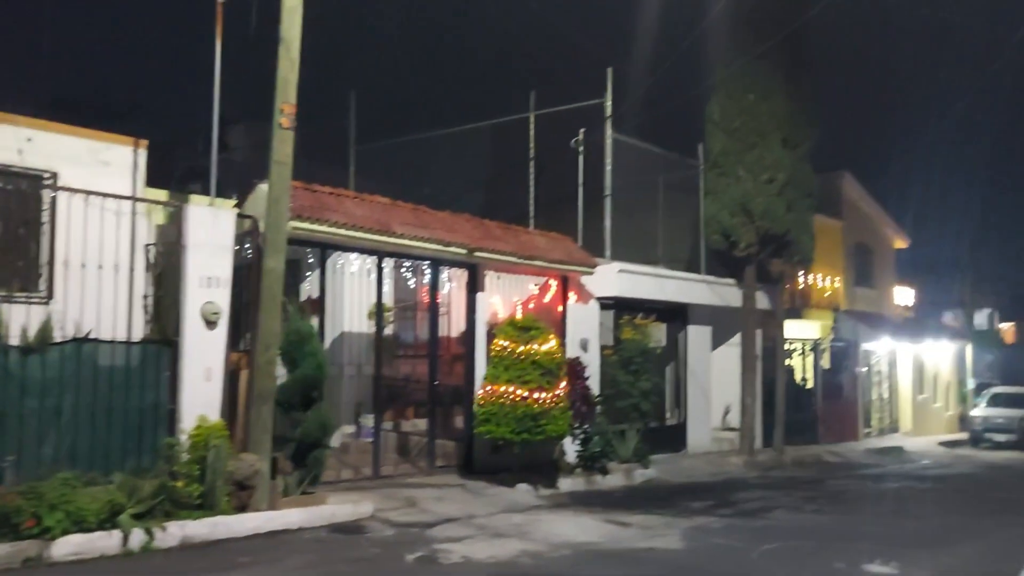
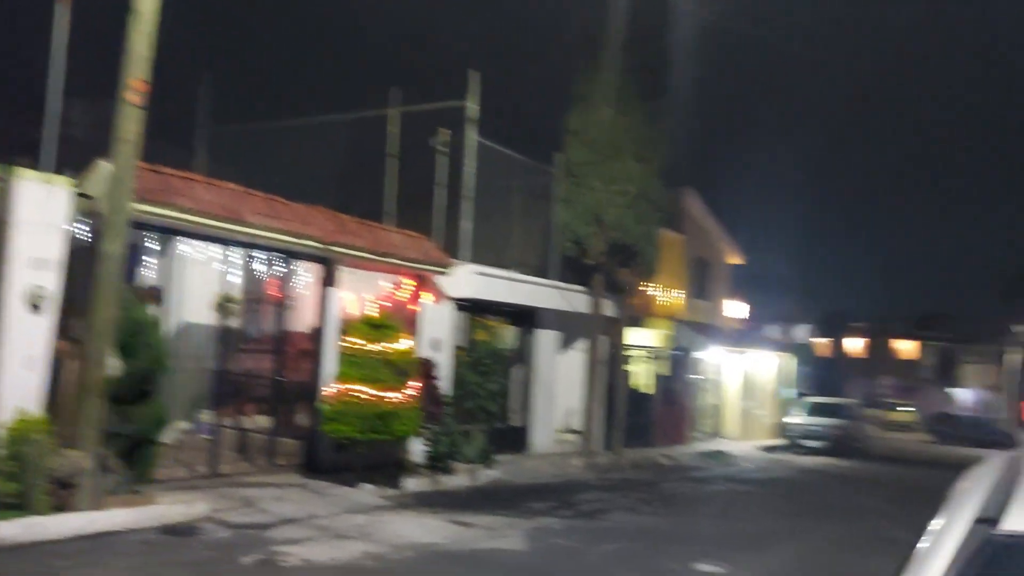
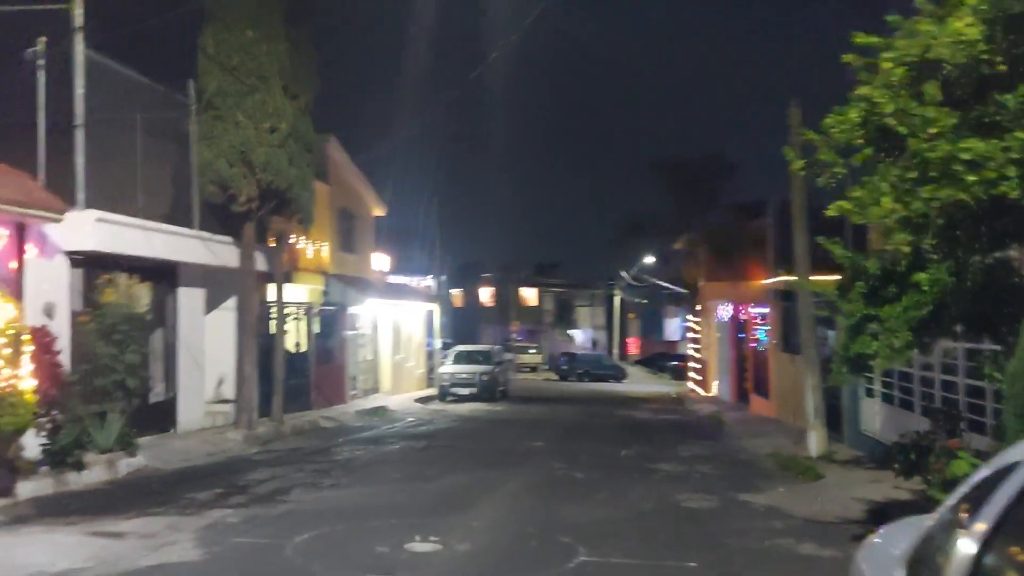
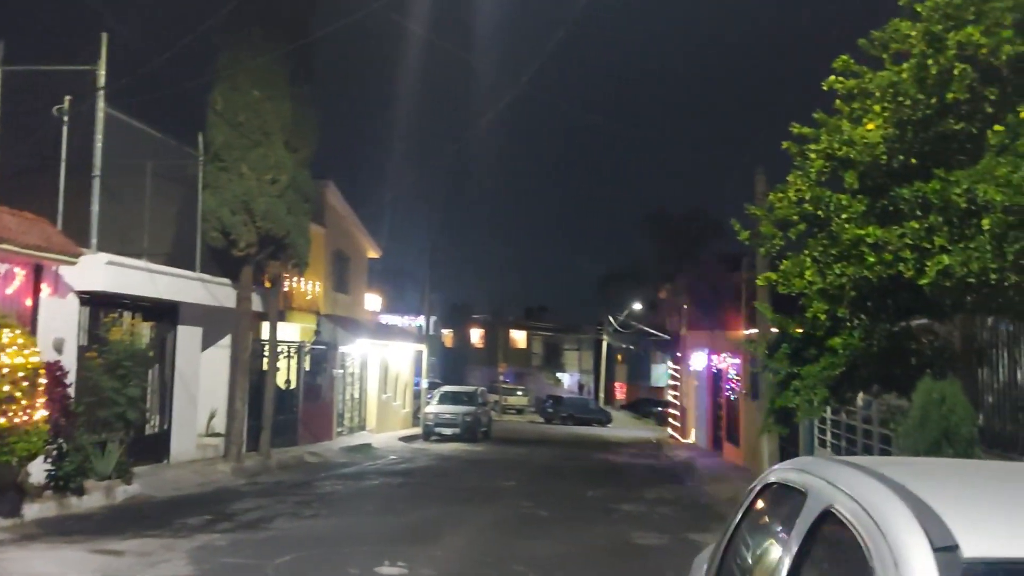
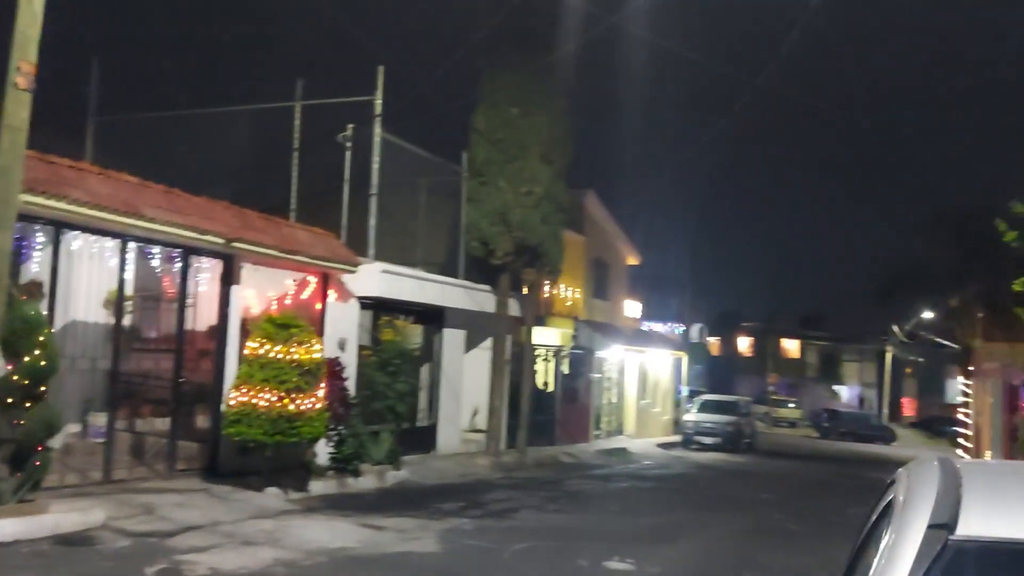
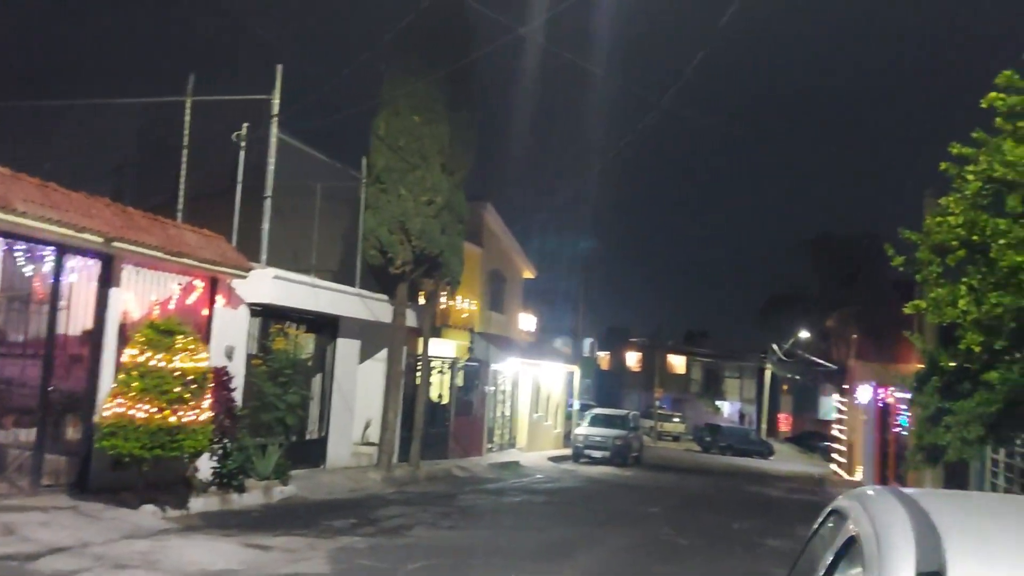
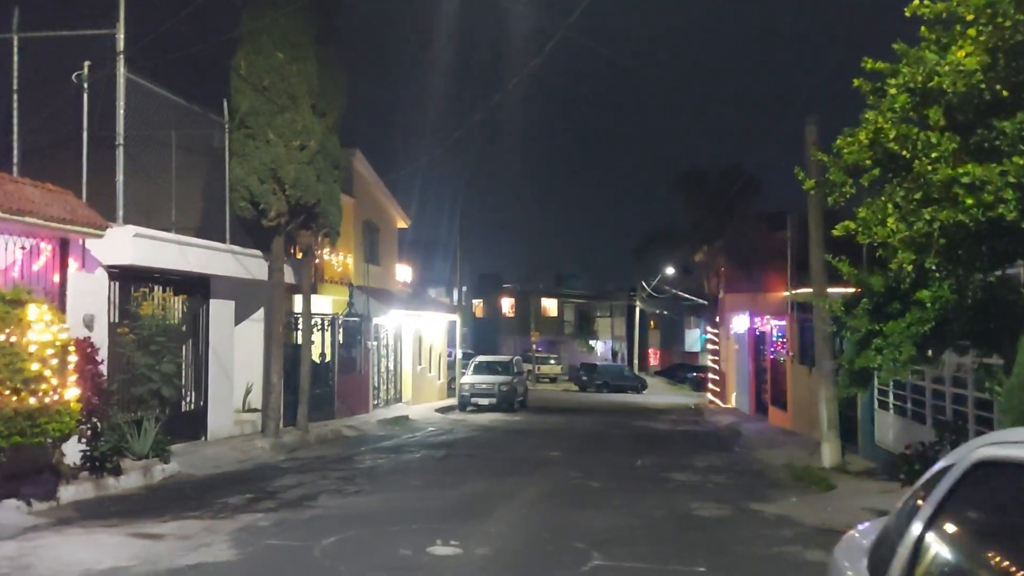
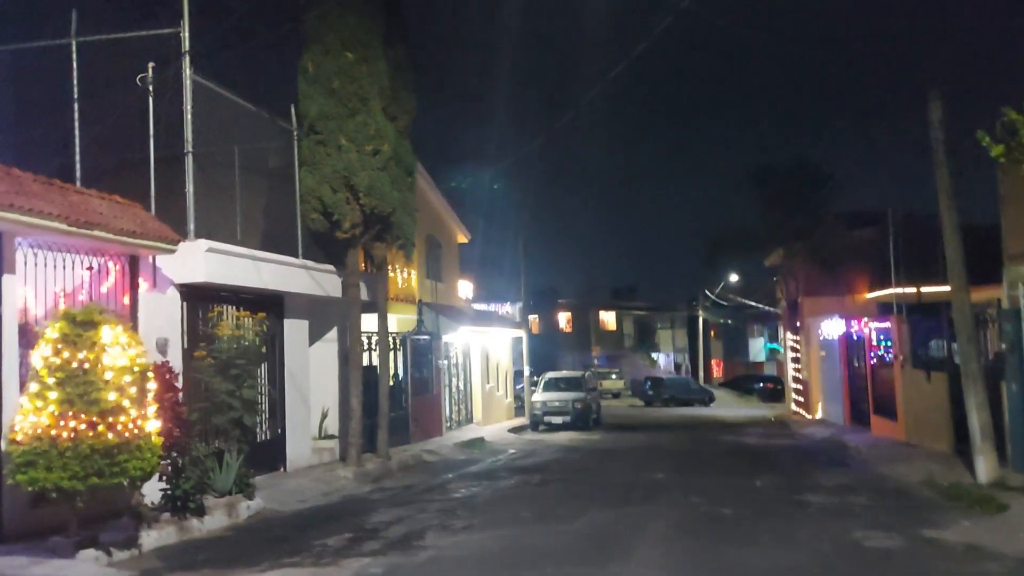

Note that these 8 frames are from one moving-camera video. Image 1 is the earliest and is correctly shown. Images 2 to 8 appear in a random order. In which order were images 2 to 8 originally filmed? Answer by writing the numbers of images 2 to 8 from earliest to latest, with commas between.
2, 5, 6, 4, 7, 3, 8
